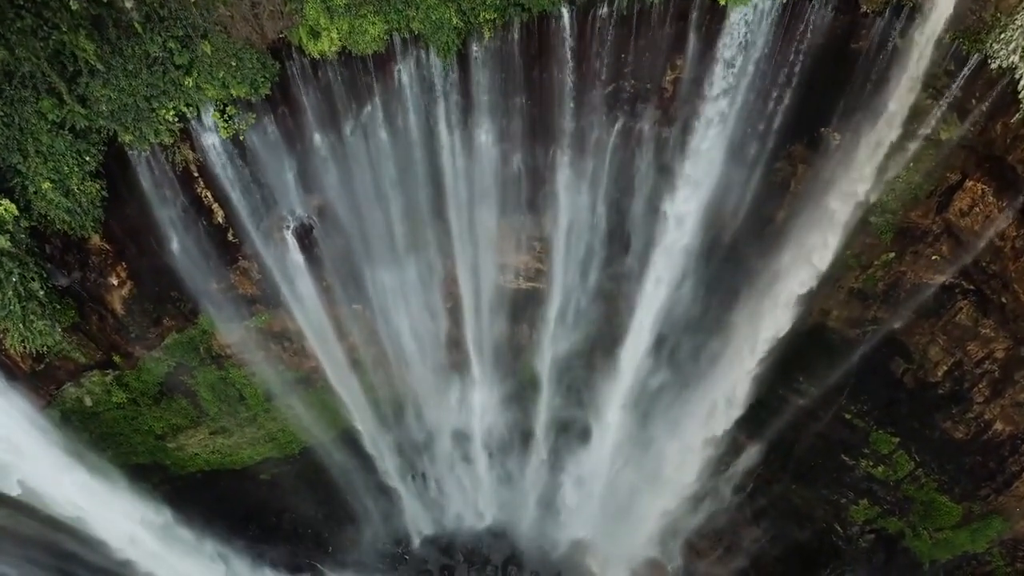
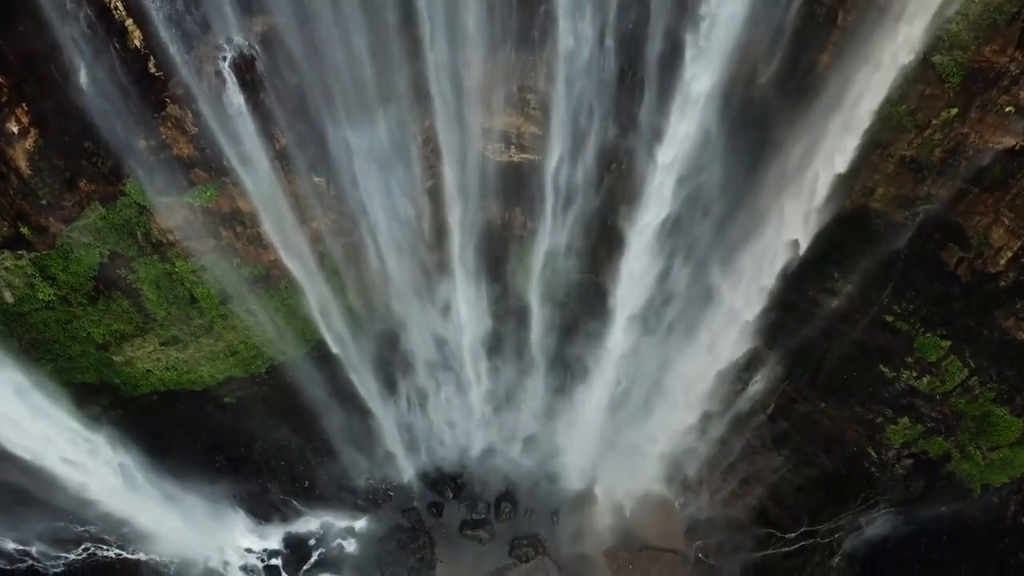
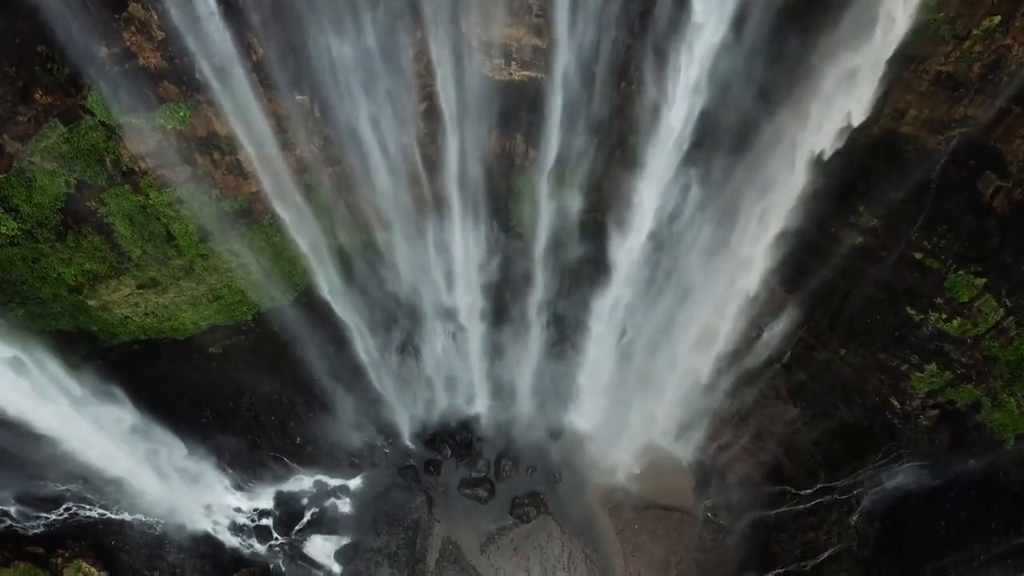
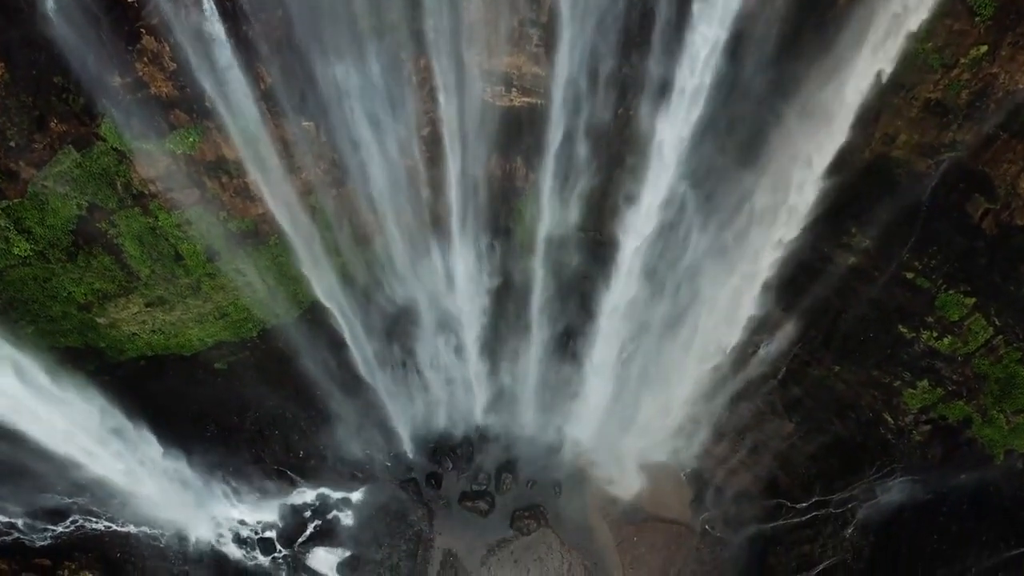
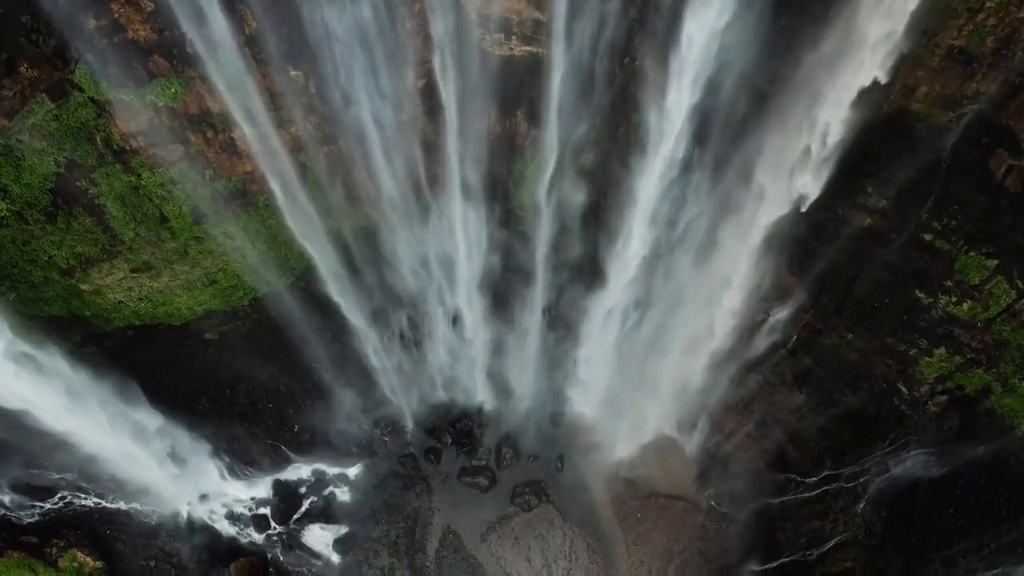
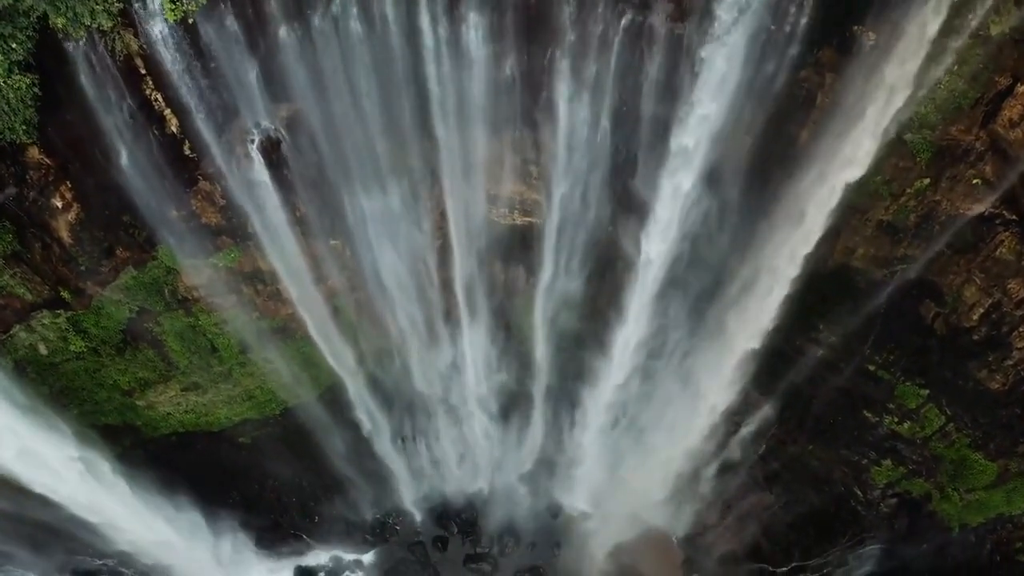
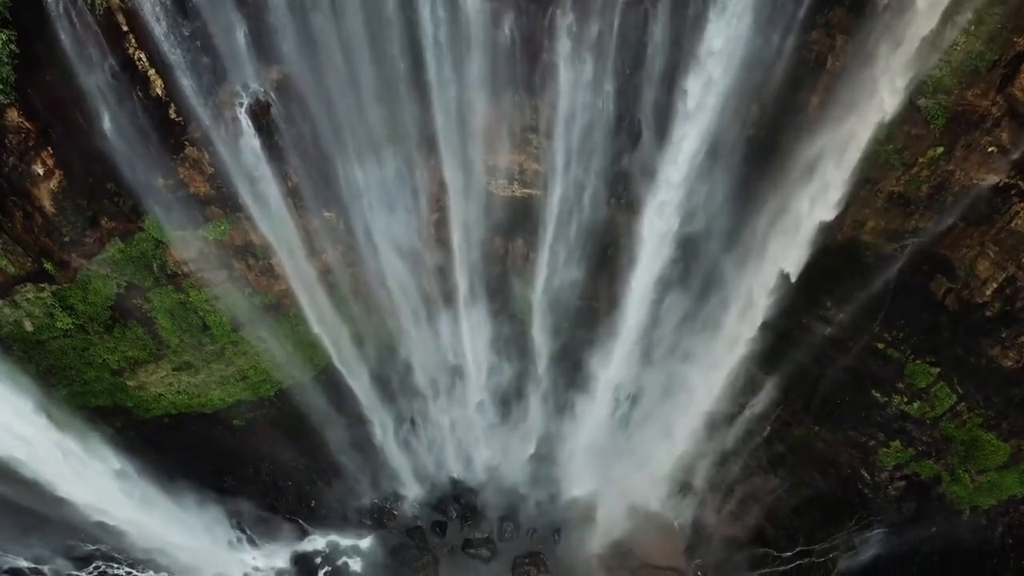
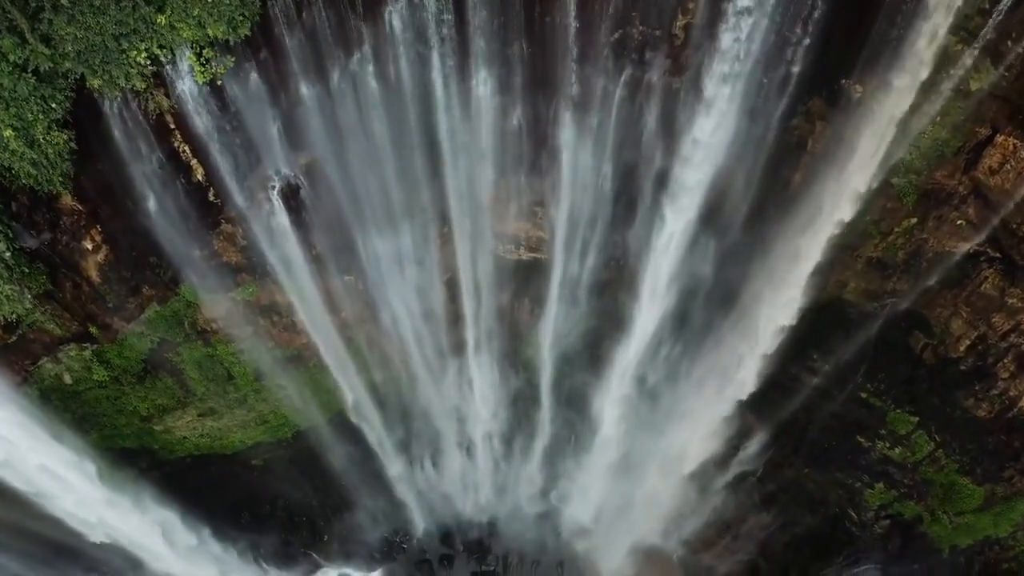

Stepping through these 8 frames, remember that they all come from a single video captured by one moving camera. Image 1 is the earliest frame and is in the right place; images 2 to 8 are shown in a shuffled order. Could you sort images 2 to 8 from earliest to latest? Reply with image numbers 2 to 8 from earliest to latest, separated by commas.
8, 6, 7, 2, 4, 3, 5
